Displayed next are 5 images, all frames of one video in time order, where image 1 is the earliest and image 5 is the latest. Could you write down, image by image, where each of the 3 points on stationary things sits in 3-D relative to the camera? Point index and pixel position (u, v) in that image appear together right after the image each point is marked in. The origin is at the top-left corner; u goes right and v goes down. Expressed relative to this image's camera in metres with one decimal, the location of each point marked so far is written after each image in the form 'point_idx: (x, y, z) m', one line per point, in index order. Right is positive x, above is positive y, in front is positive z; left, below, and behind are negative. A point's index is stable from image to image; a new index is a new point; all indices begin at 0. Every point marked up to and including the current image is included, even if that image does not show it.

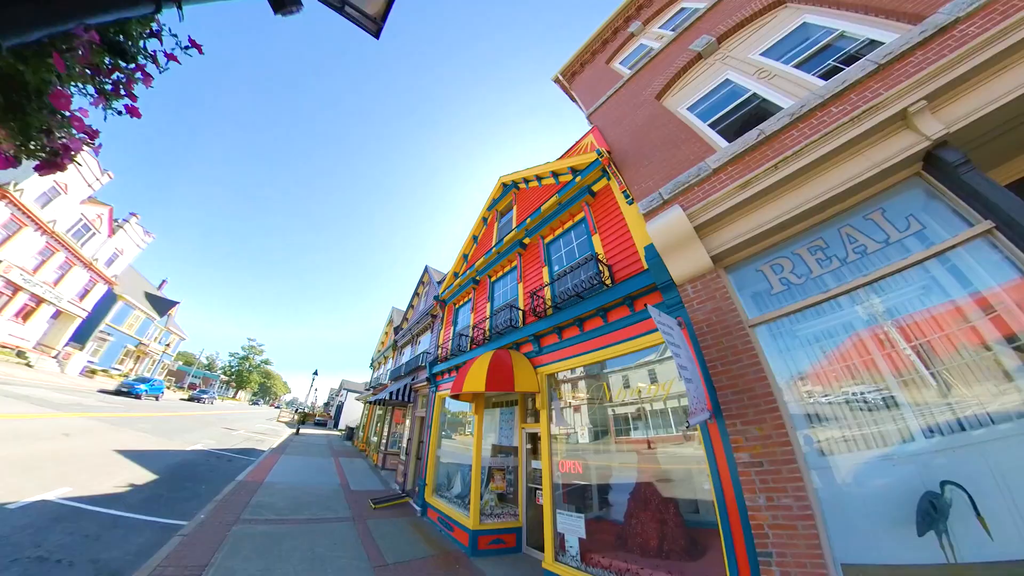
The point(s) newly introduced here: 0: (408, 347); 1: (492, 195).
0: (-4.8, -2.7, +13.9) m
1: (-0.6, +3.5, +11.4) m
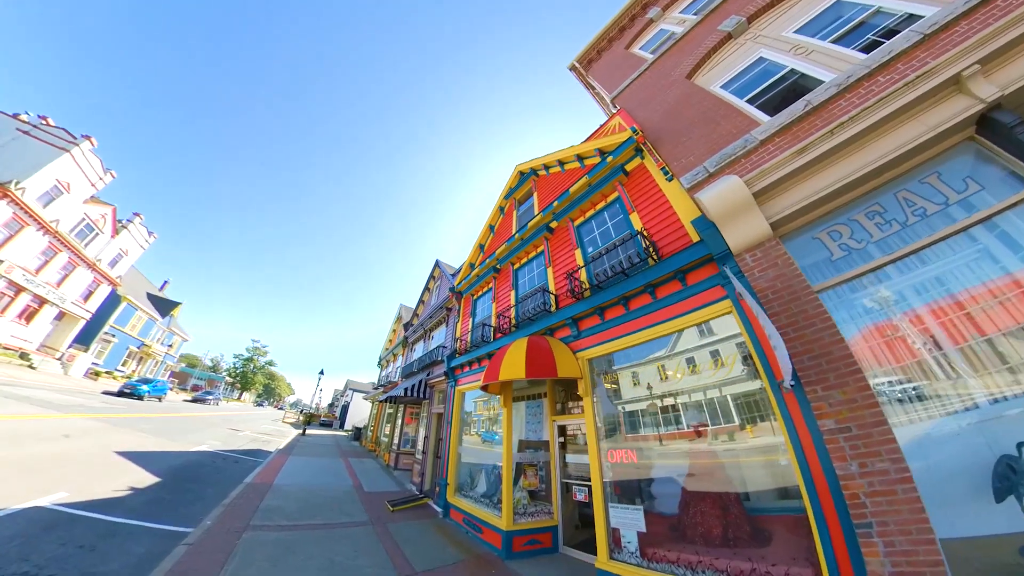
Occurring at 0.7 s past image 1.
0: (-4.1, -2.5, +13.4) m
1: (0.0, +3.9, +10.9) m
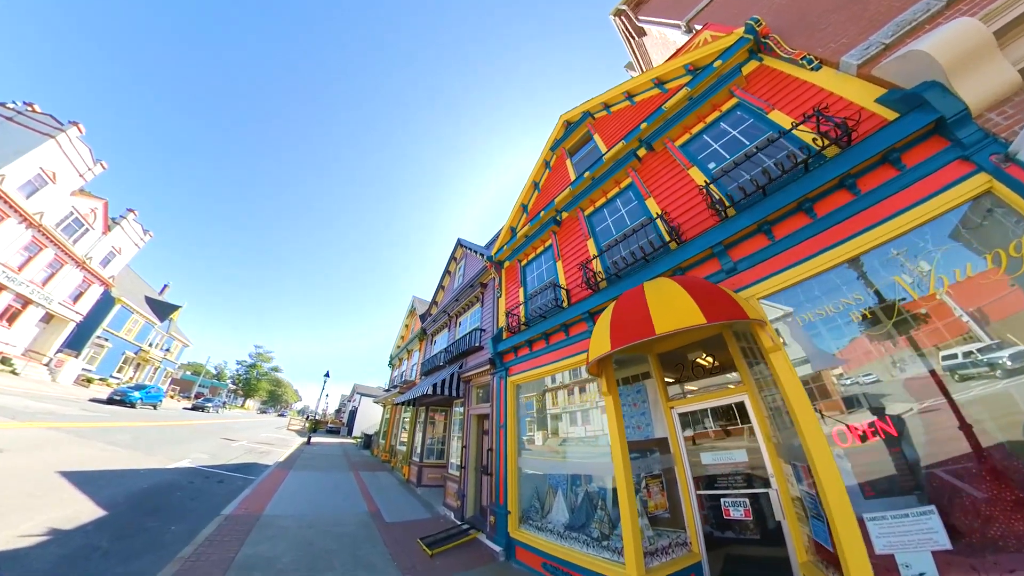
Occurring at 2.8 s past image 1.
0: (-2.7, -1.8, +11.4) m
1: (+1.3, +4.7, +9.0) m
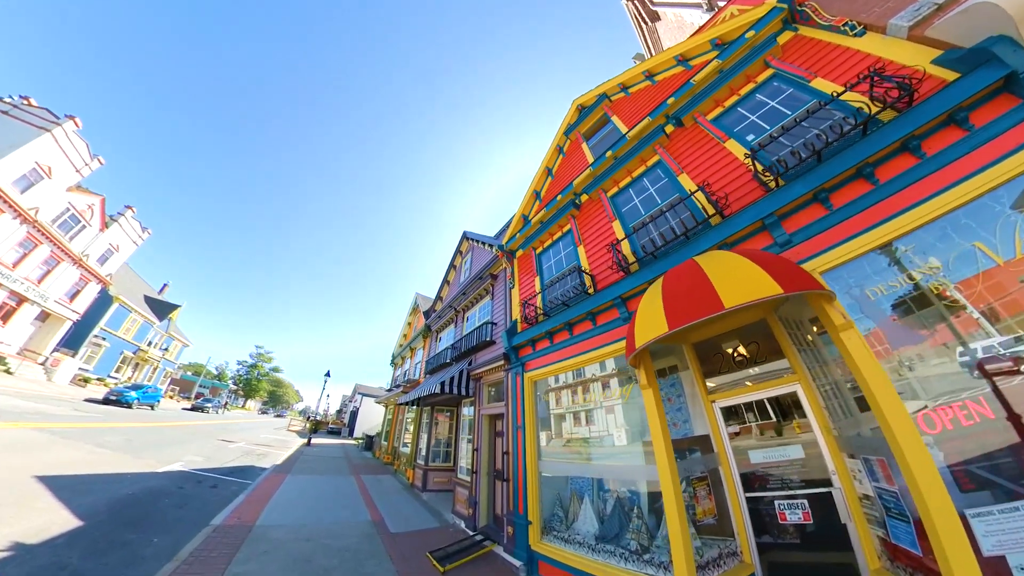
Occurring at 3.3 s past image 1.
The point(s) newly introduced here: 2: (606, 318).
0: (-2.4, -1.6, +10.9) m
1: (+1.6, +4.9, +8.5) m
2: (+1.6, -0.5, +5.1) m
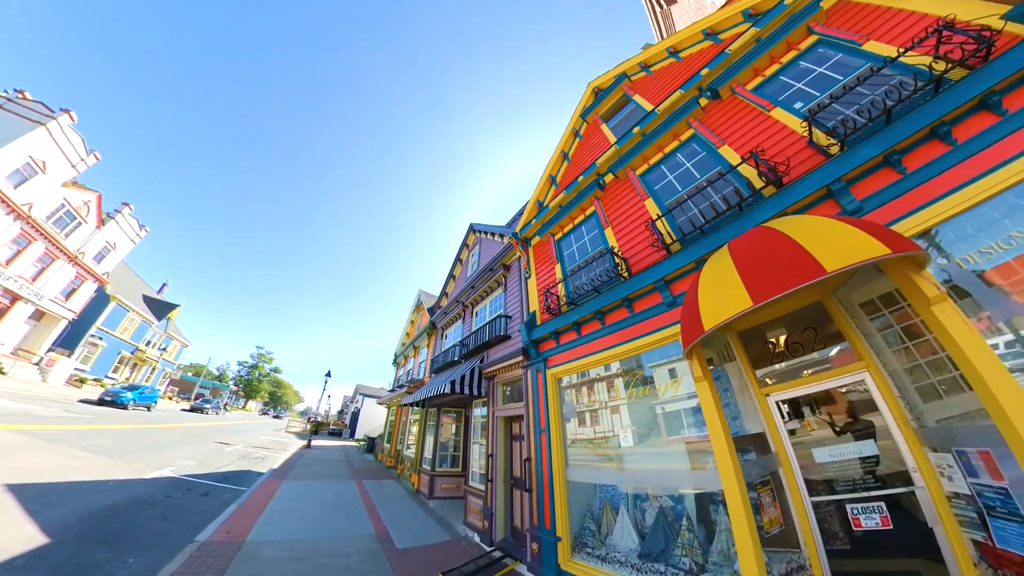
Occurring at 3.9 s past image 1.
0: (-2.0, -1.4, +10.4) m
1: (+1.9, +5.1, +8.0) m
2: (+1.9, -0.3, +4.5) m
